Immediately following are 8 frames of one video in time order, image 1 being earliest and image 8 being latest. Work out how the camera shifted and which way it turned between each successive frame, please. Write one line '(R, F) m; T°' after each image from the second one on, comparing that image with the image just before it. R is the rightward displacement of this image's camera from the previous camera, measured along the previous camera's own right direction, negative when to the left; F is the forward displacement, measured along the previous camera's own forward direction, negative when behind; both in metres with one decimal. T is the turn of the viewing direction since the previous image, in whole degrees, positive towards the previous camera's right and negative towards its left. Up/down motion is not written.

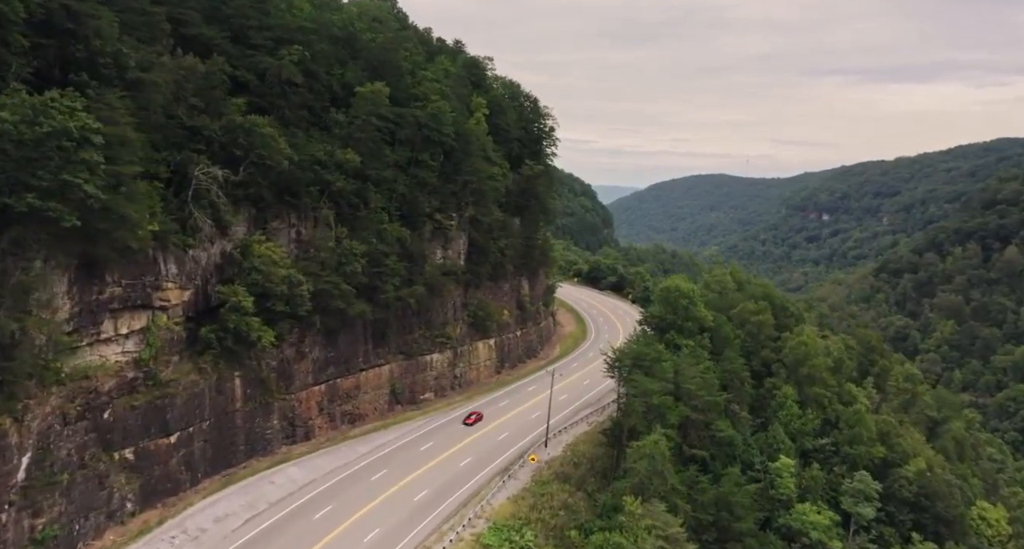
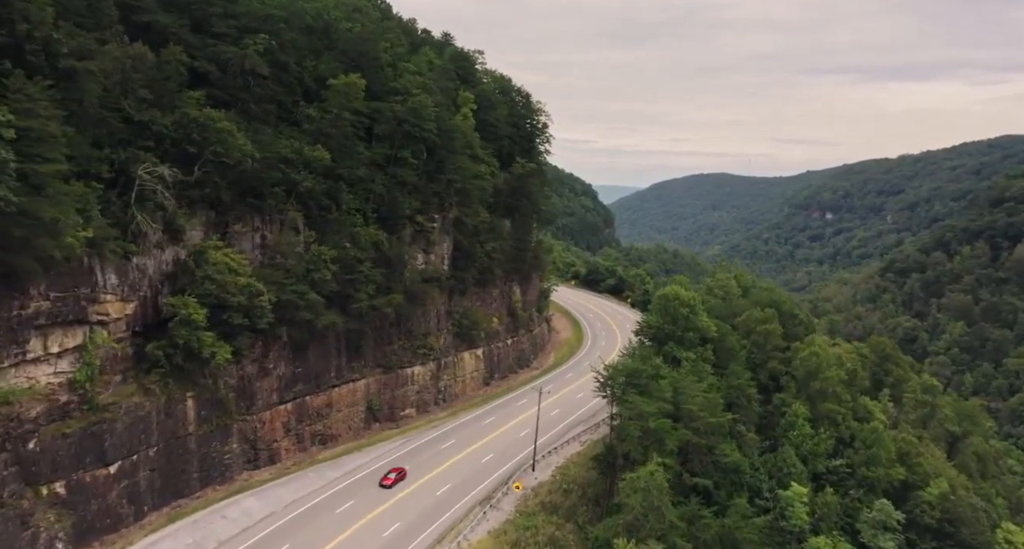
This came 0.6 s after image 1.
(+1.0, +3.9) m; 0°
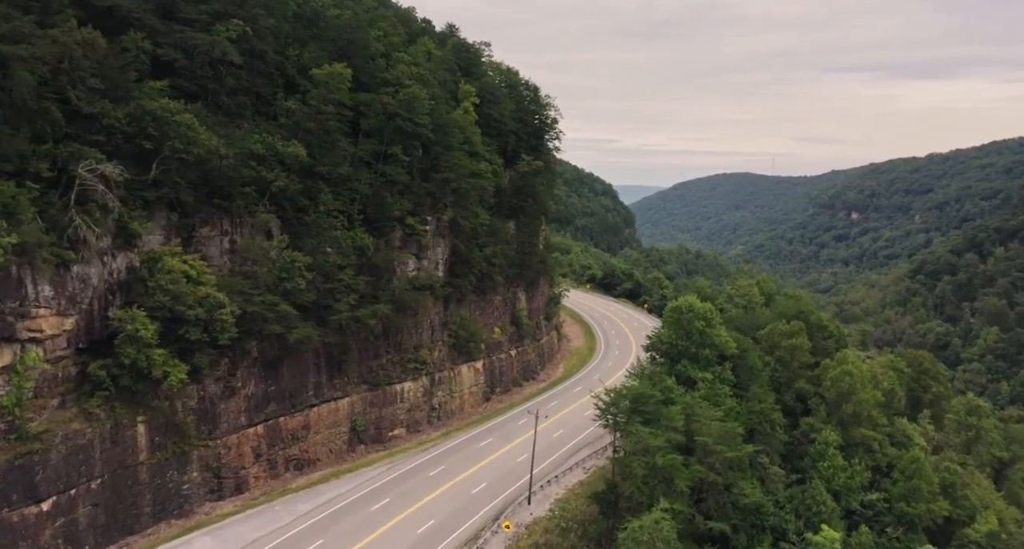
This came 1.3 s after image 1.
(+1.3, +4.4) m; -2°
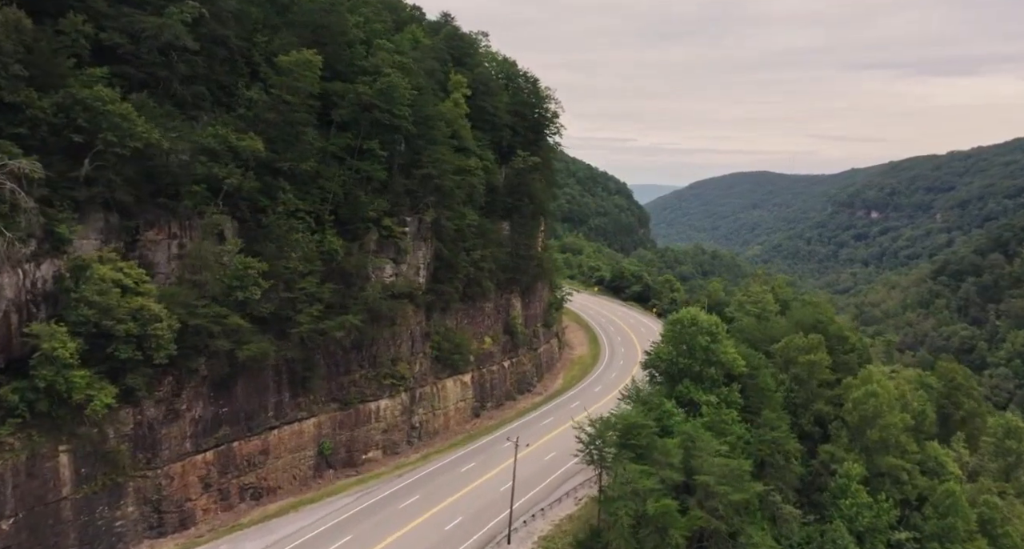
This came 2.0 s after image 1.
(+1.5, +4.3) m; -1°
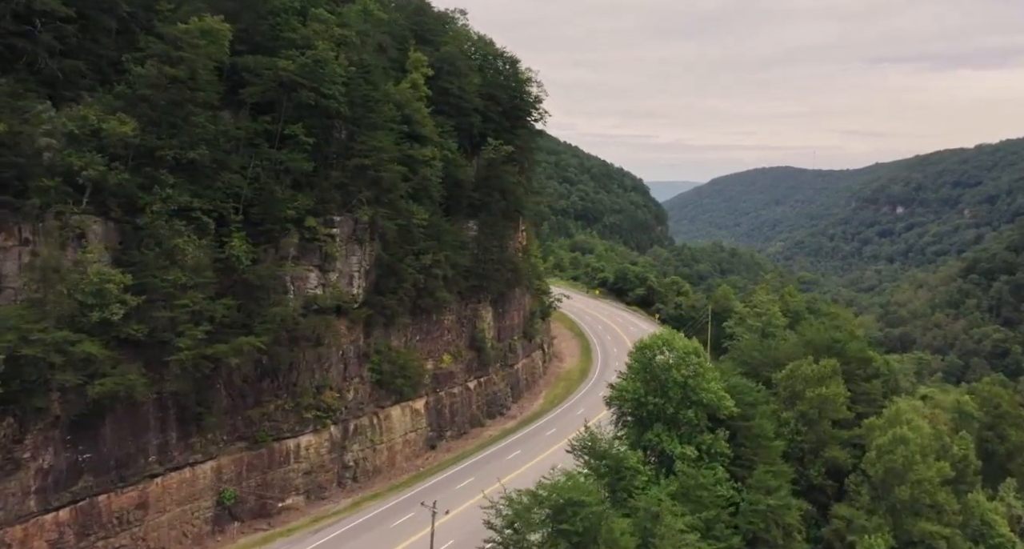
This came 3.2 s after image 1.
(+3.1, +7.2) m; -1°
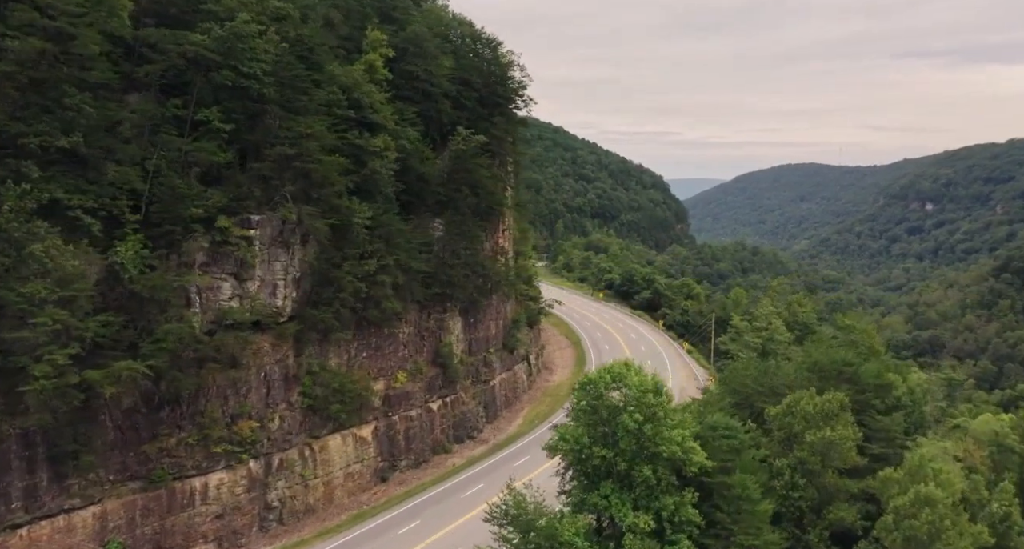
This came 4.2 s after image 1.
(+2.7, +5.5) m; -2°
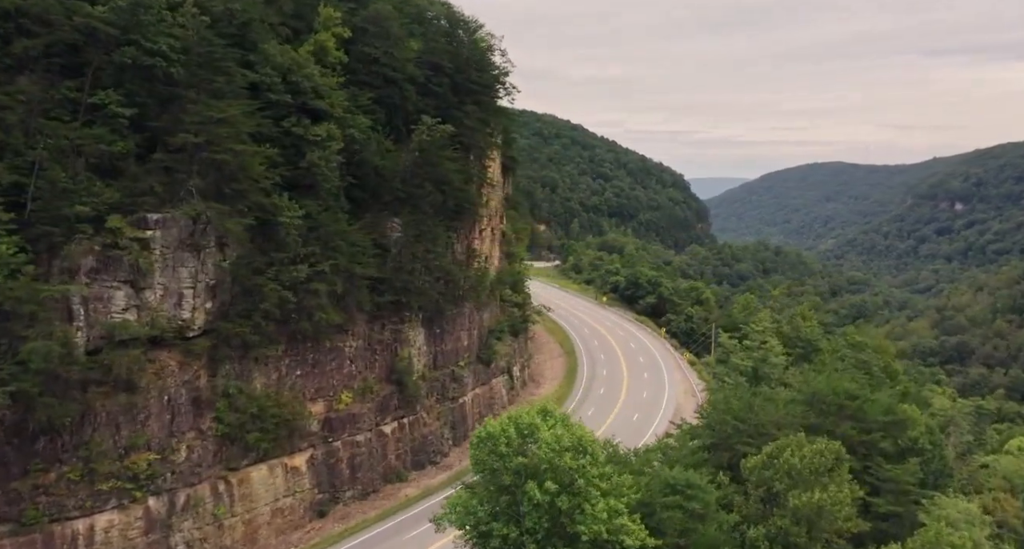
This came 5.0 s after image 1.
(+2.6, +4.7) m; -2°
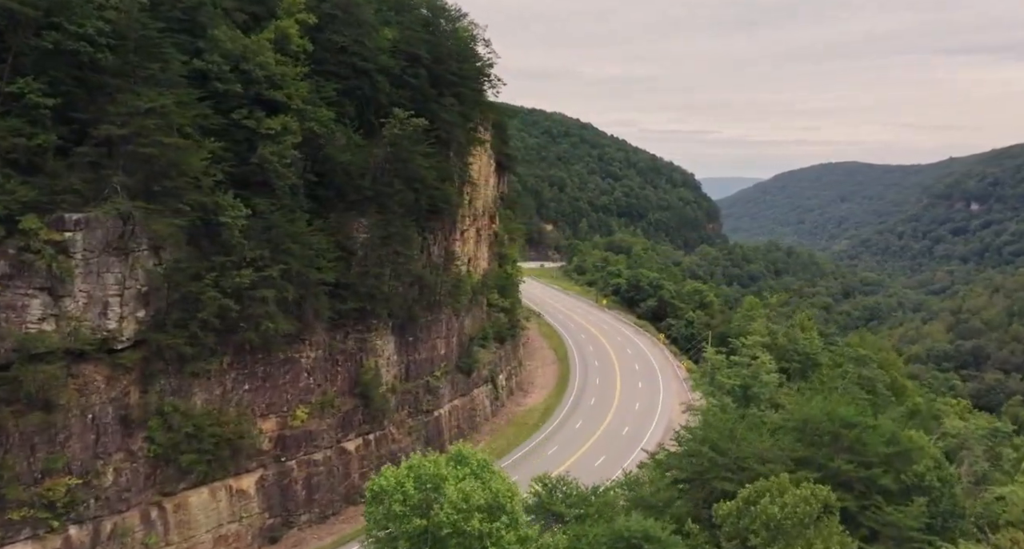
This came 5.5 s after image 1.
(+1.5, +2.7) m; -1°
